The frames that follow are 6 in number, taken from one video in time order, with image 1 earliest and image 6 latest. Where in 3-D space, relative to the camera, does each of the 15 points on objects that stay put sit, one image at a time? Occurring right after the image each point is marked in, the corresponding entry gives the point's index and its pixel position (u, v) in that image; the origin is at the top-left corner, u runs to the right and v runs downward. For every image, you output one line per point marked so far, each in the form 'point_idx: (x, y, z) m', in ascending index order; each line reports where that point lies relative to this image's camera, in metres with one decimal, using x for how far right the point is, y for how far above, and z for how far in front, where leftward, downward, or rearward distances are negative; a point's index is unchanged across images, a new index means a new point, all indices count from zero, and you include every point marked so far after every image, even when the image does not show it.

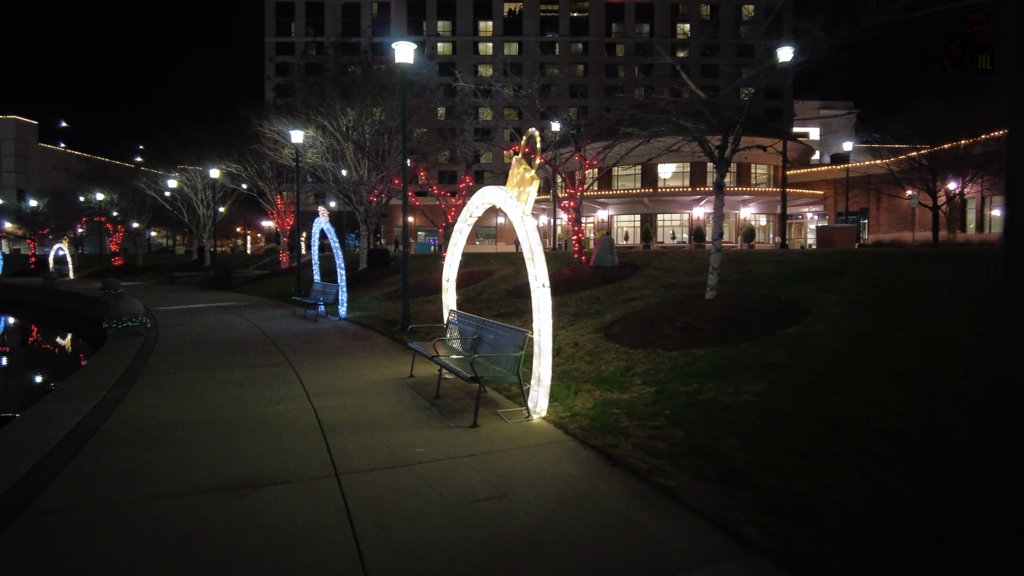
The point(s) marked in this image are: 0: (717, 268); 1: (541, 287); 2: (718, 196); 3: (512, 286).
0: (+3.3, +0.3, +10.6) m
1: (+0.3, 0.0, +7.0) m
2: (+3.4, +1.5, +10.7) m
3: (0.0, +0.1, +18.1) m
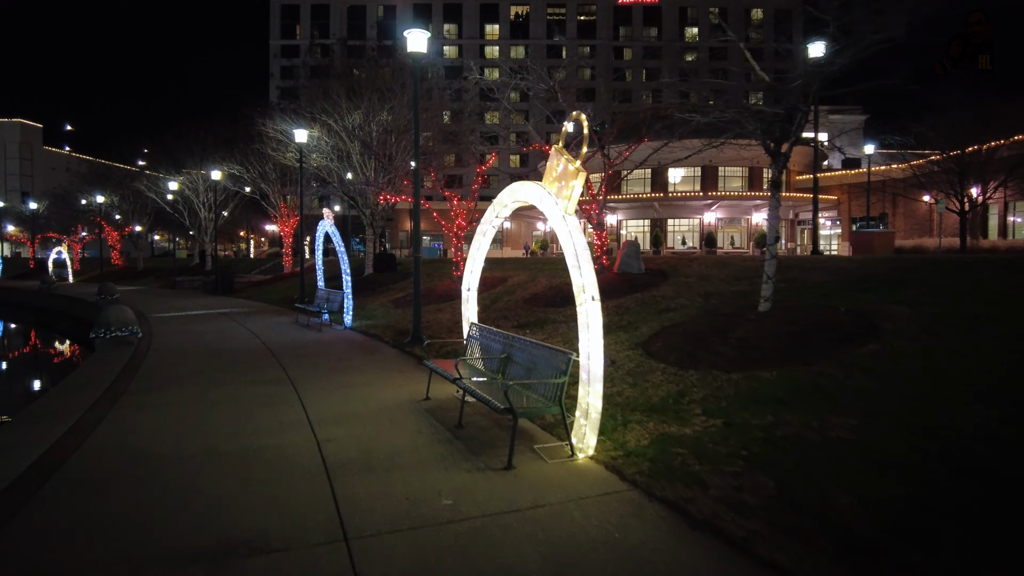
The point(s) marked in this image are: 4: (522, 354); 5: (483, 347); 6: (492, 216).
0: (+3.7, +0.1, +9.5) m
1: (+0.7, -0.1, +5.9) m
2: (+3.8, +1.3, +9.5) m
3: (+0.4, -0.2, +17.0) m
4: (+0.1, -0.7, +7.3) m
5: (-0.4, -0.8, +8.5) m
6: (-0.3, +0.9, +8.2) m
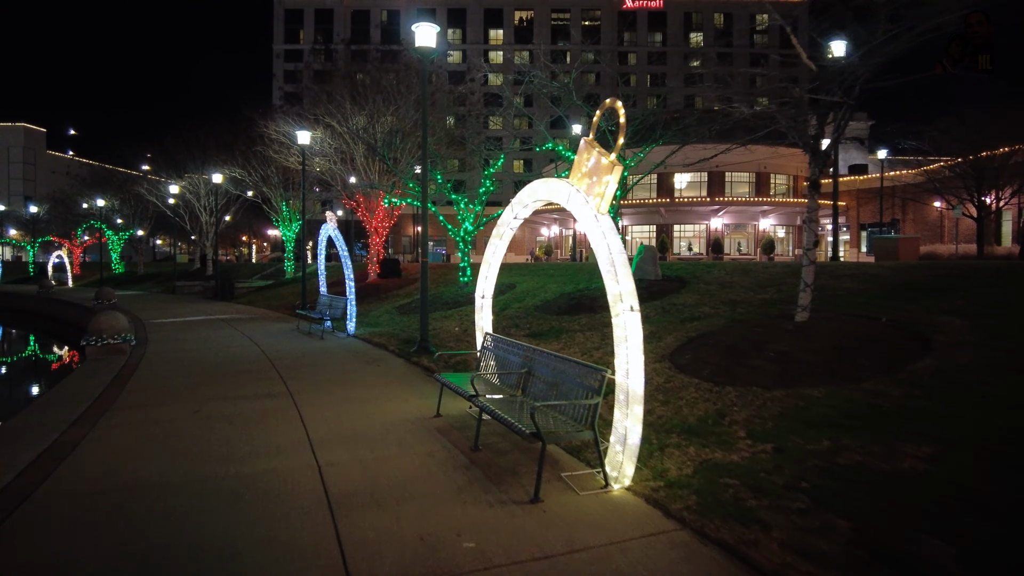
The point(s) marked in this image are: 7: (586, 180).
0: (+3.9, 0.0, +8.8) m
1: (+0.9, -0.2, +5.2) m
2: (+4.0, +1.2, +8.9) m
3: (+0.7, -0.3, +16.3) m
4: (+0.3, -0.8, +6.6) m
5: (-0.1, -0.8, +7.8) m
6: (0.0, +0.8, +7.5) m
7: (+0.7, +1.0, +5.9) m
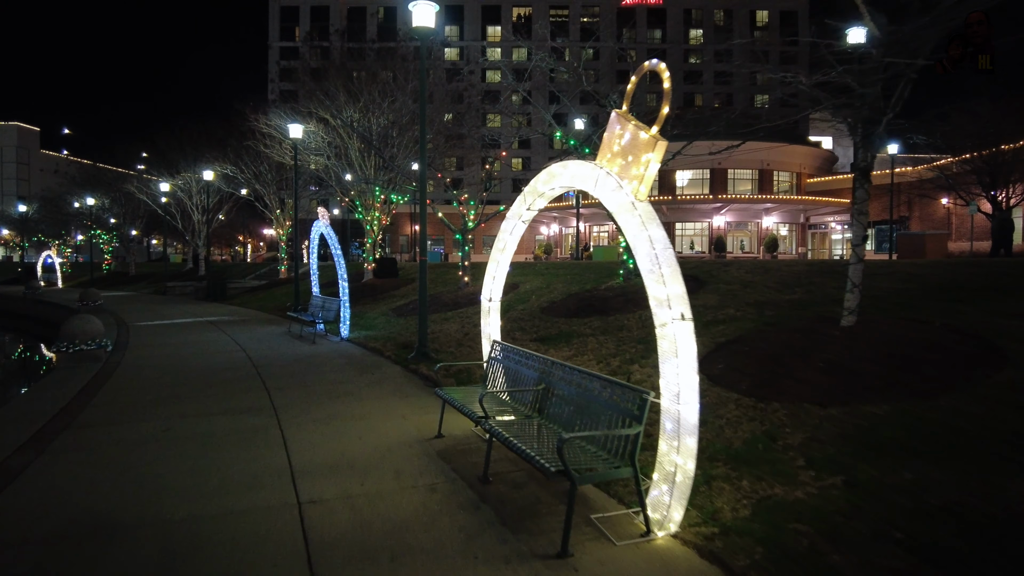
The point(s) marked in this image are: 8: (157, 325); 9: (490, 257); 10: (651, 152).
0: (+4.1, 0.0, +7.8) m
1: (+1.0, -0.2, +4.2) m
2: (+4.1, +1.2, +7.9) m
3: (+0.8, -0.3, +15.3) m
4: (+0.4, -0.8, +5.6) m
5: (0.0, -0.9, +6.8) m
6: (+0.1, +0.8, +6.5) m
7: (+0.8, +0.9, +4.9) m
8: (-10.6, -1.1, +19.8) m
9: (-0.3, +0.3, +7.1) m
10: (+0.9, +0.9, +4.5) m
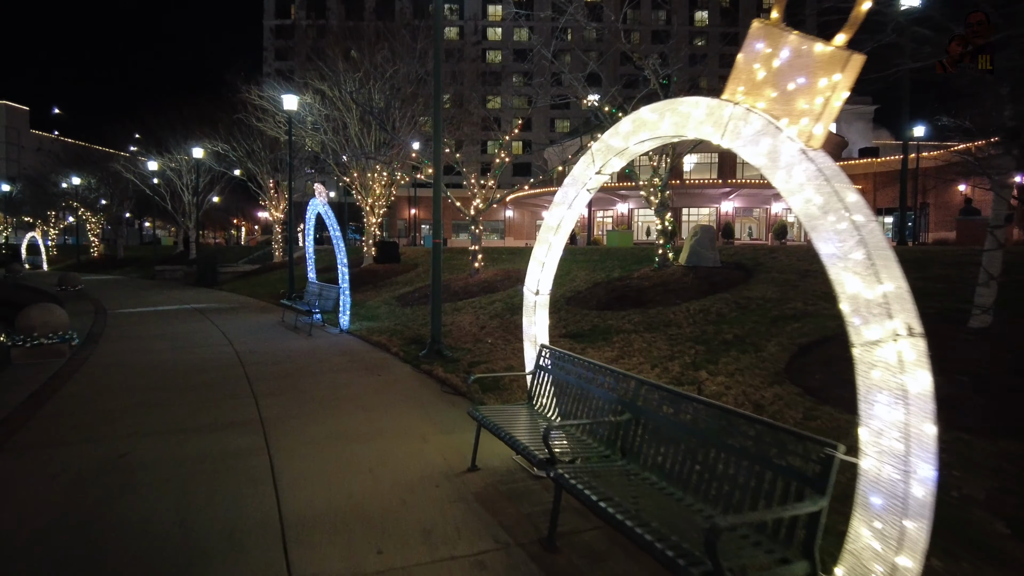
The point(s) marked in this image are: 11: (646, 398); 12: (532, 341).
0: (+4.5, +0.1, +6.2) m
1: (+1.5, -0.2, +2.6) m
2: (+4.6, +1.3, +6.3) m
3: (+1.2, -0.1, +13.7) m
4: (+0.9, -0.8, +4.1) m
5: (+0.4, -0.8, +5.2) m
6: (+0.6, +0.9, +4.9) m
7: (+1.3, +1.0, +3.3) m
8: (-10.2, -0.7, +18.1) m
9: (+0.2, +0.4, +5.5) m
10: (+1.4, +0.9, +2.9) m
11: (+0.9, -0.7, +4.3) m
12: (+0.2, -0.4, +5.9) m
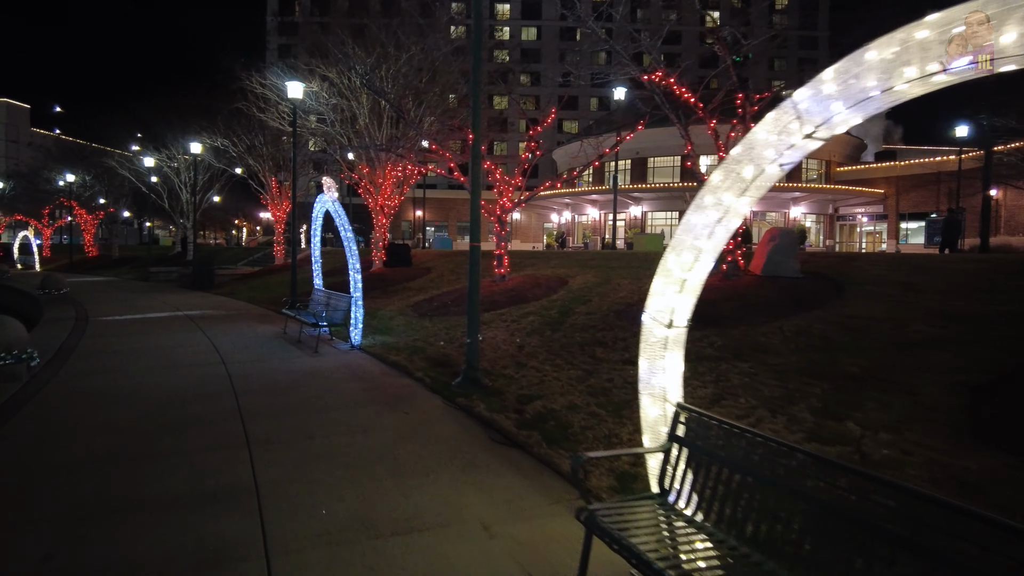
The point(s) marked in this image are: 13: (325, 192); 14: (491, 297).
0: (+5.2, -0.1, +4.4) m
1: (+2.2, -0.3, +0.7) m
2: (+5.3, +1.1, +4.4) m
3: (+1.9, -0.3, +11.9) m
4: (+1.6, -0.9, +2.2) m
5: (+1.1, -0.9, +3.4) m
6: (+1.2, +0.7, +3.0) m
7: (+1.9, +0.8, +1.4) m
8: (-9.5, -0.8, +16.3) m
9: (+0.9, +0.3, +3.7) m
10: (+2.1, +0.8, +1.1) m
11: (+1.5, -0.9, +2.5) m
12: (+0.8, -0.6, +4.0) m
13: (-4.2, +2.1, +15.0) m
14: (-0.5, -0.2, +14.2) m
